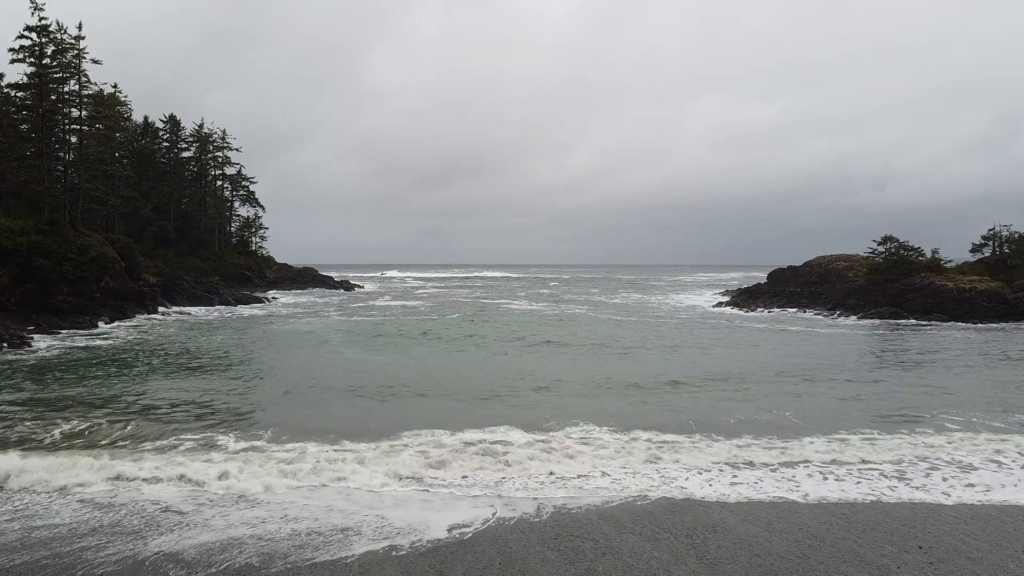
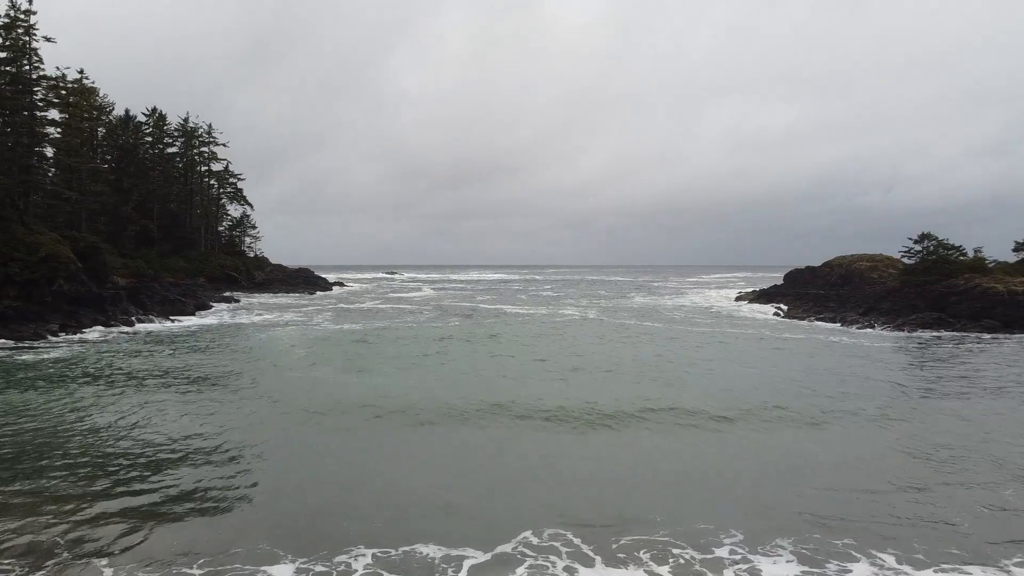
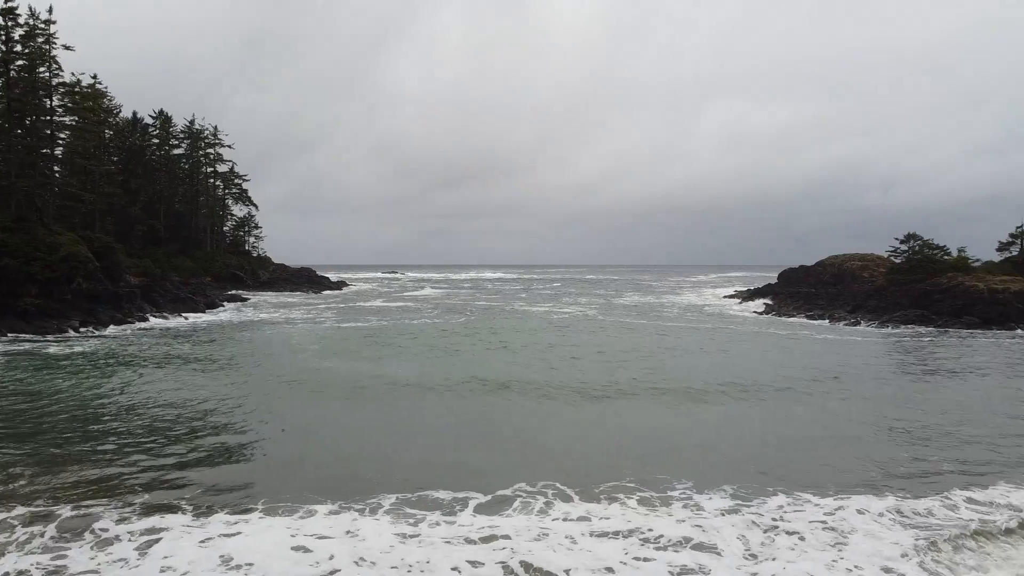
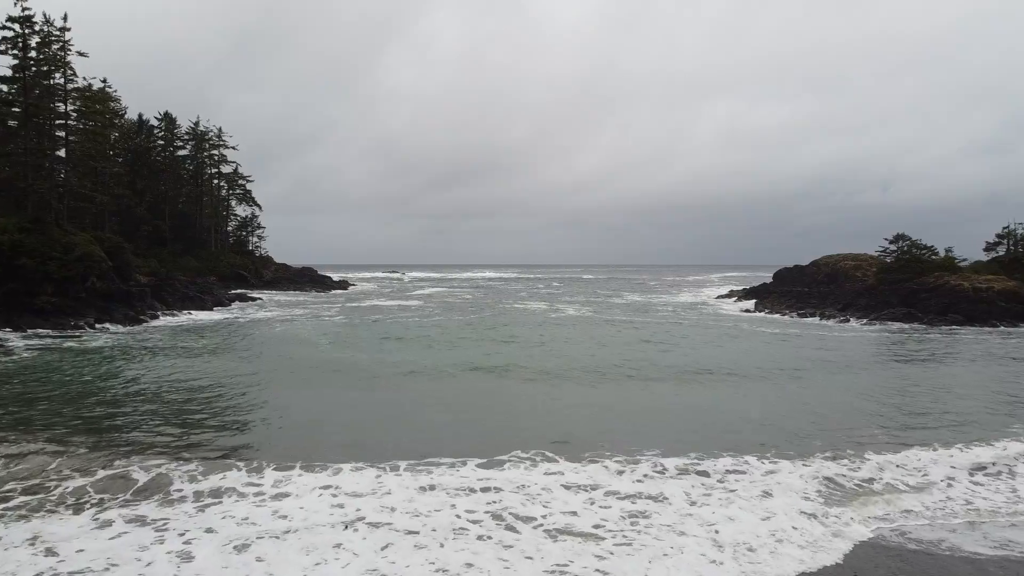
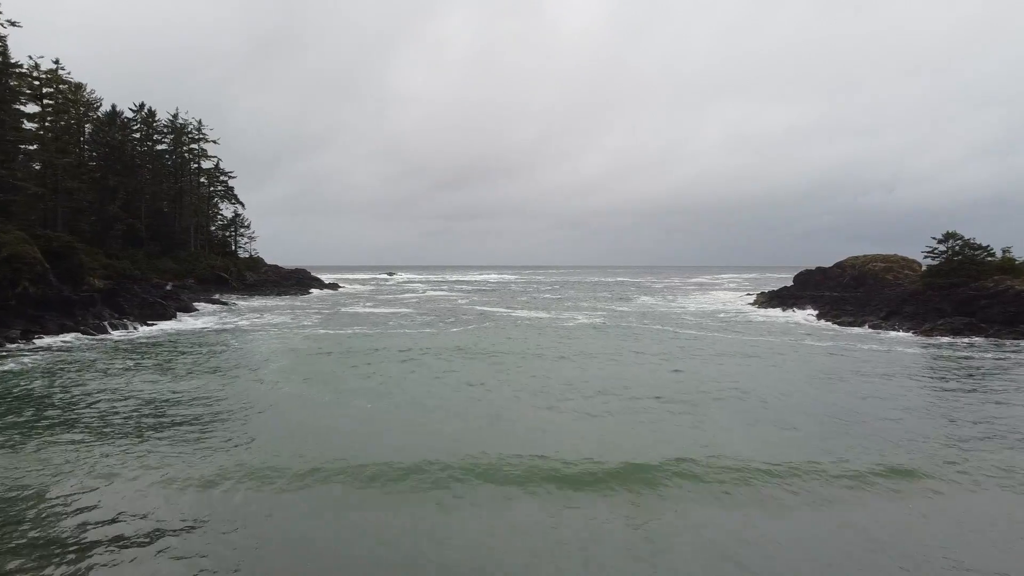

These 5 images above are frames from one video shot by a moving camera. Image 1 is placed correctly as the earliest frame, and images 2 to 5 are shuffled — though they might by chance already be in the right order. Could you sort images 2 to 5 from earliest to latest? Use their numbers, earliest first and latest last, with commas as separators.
4, 3, 2, 5
